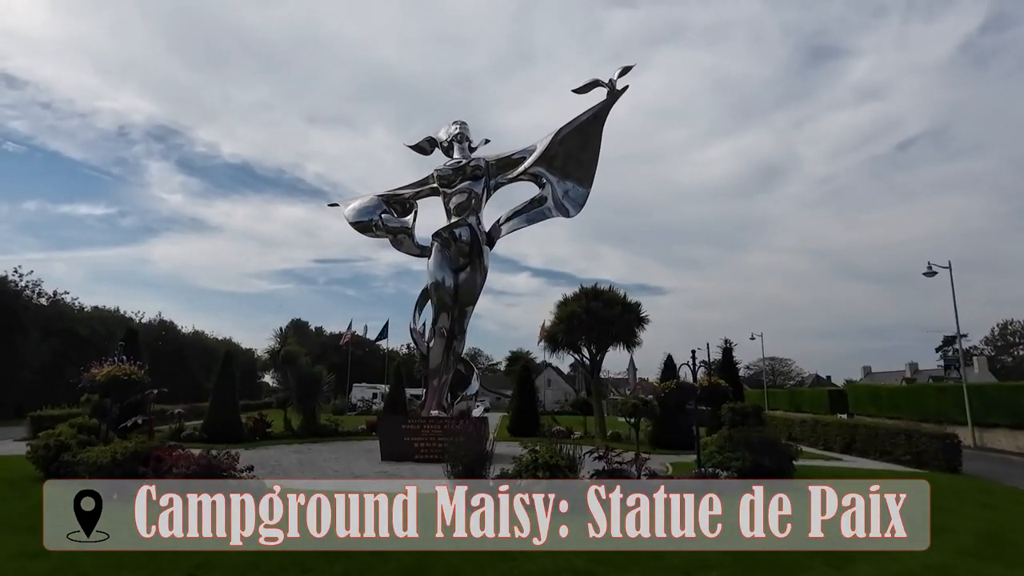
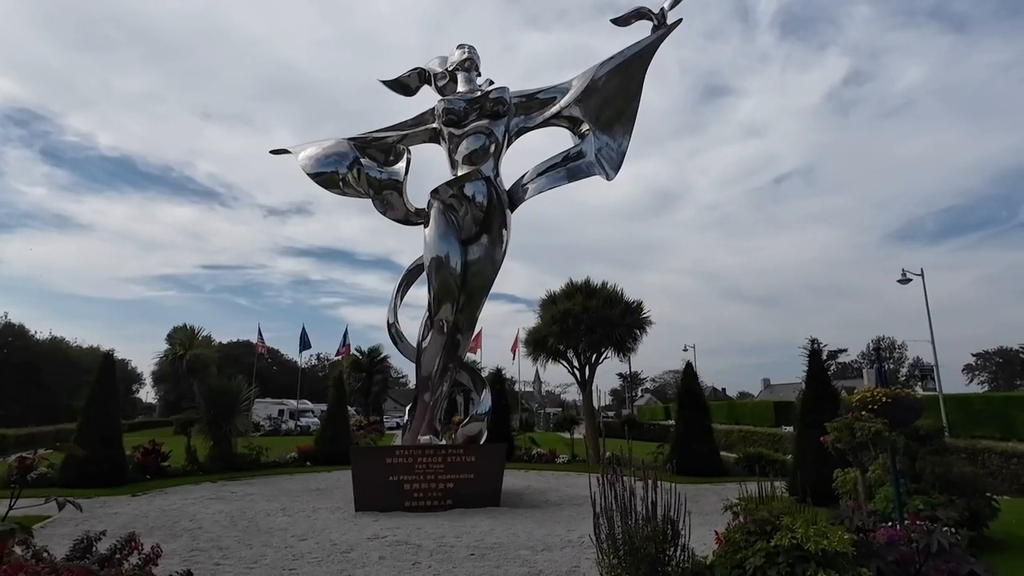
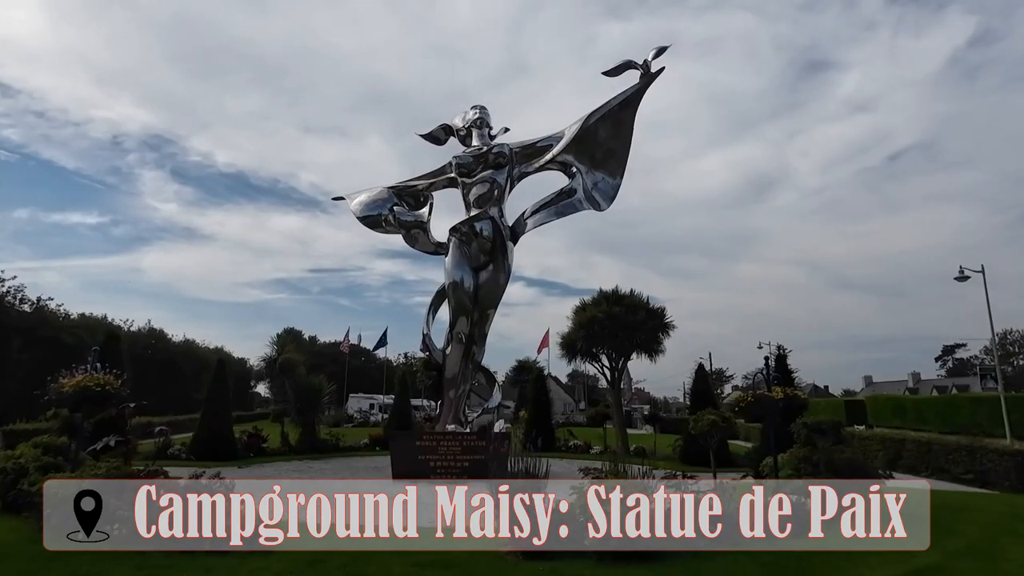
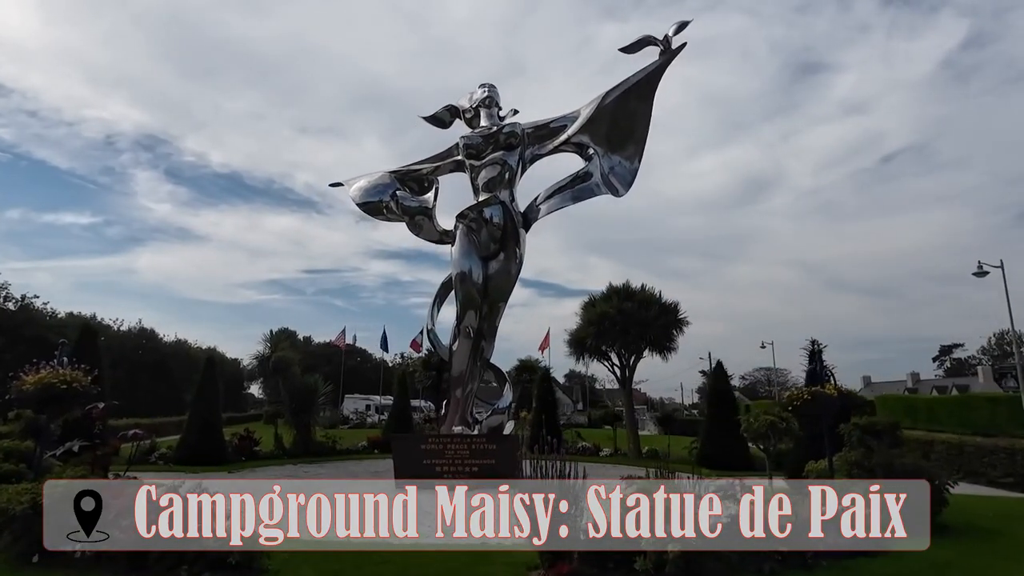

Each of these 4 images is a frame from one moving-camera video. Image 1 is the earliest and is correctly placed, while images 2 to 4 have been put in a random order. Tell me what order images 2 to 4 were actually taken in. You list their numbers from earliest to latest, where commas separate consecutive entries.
3, 4, 2
